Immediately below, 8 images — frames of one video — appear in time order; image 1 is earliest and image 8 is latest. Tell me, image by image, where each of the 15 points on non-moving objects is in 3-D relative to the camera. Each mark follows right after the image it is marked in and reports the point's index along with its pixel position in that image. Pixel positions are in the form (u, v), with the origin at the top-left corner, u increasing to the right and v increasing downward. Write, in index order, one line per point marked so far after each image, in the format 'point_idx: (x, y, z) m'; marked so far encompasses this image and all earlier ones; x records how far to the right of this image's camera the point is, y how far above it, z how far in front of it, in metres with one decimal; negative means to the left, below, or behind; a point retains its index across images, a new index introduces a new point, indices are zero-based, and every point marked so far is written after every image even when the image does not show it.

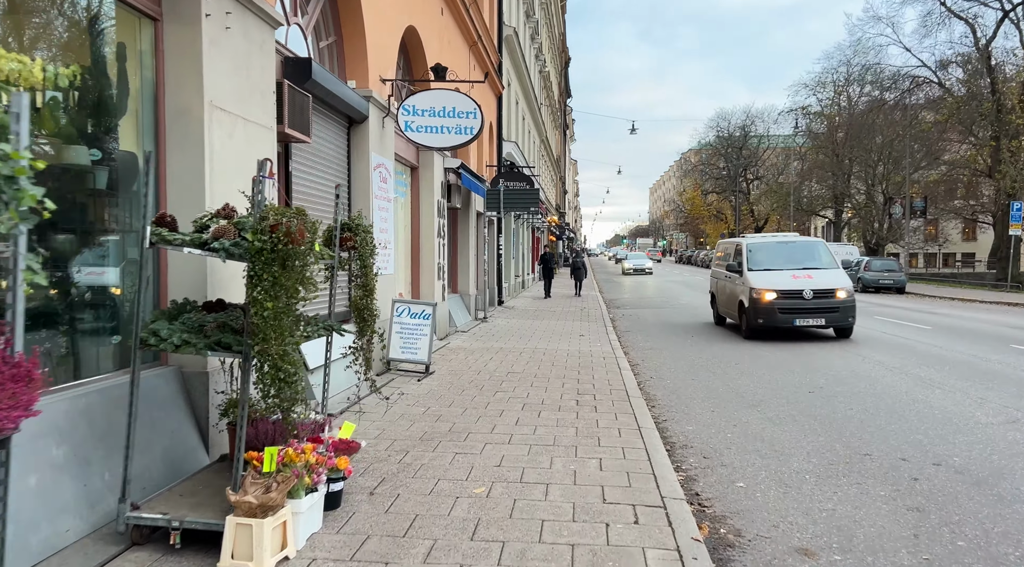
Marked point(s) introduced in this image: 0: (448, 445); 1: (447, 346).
0: (-0.5, -1.2, +5.4) m
1: (-1.0, -1.0, +10.8) m
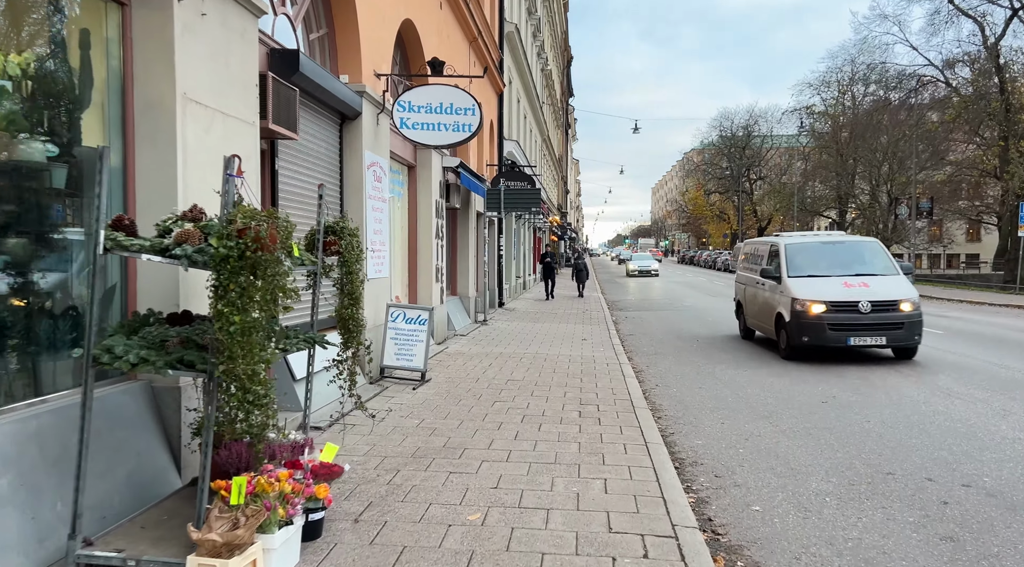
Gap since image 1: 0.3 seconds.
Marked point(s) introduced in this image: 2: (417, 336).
0: (-0.5, -1.3, +5.0) m
1: (-1.0, -1.0, +10.5) m
2: (-1.1, -0.6, +7.9) m
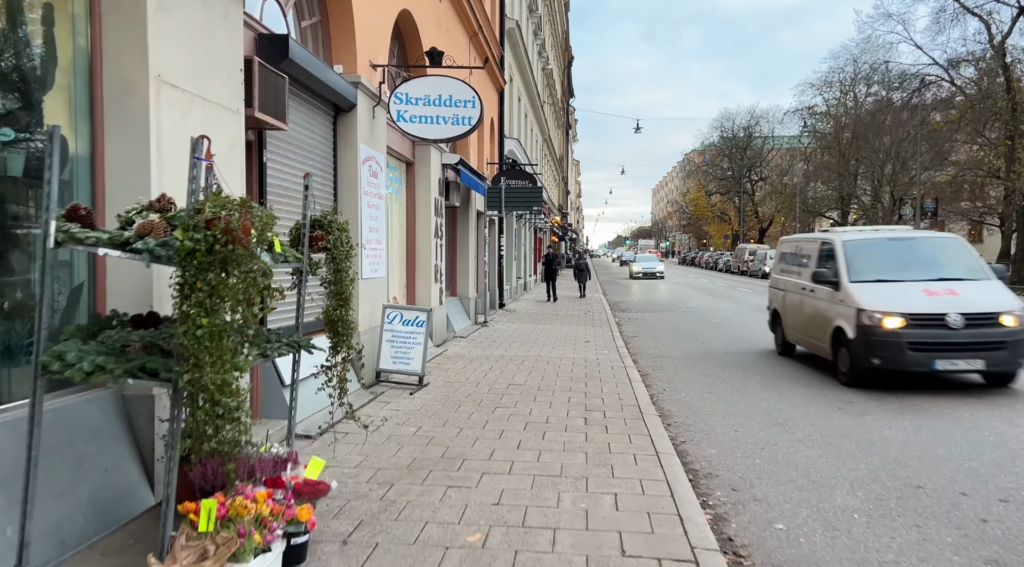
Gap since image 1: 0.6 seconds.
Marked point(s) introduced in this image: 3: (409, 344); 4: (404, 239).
0: (-0.5, -1.3, +4.7) m
1: (-1.0, -1.0, +10.1) m
2: (-1.1, -0.6, +7.6) m
3: (-1.1, -0.7, +7.6) m
4: (-1.7, +0.7, +10.6) m
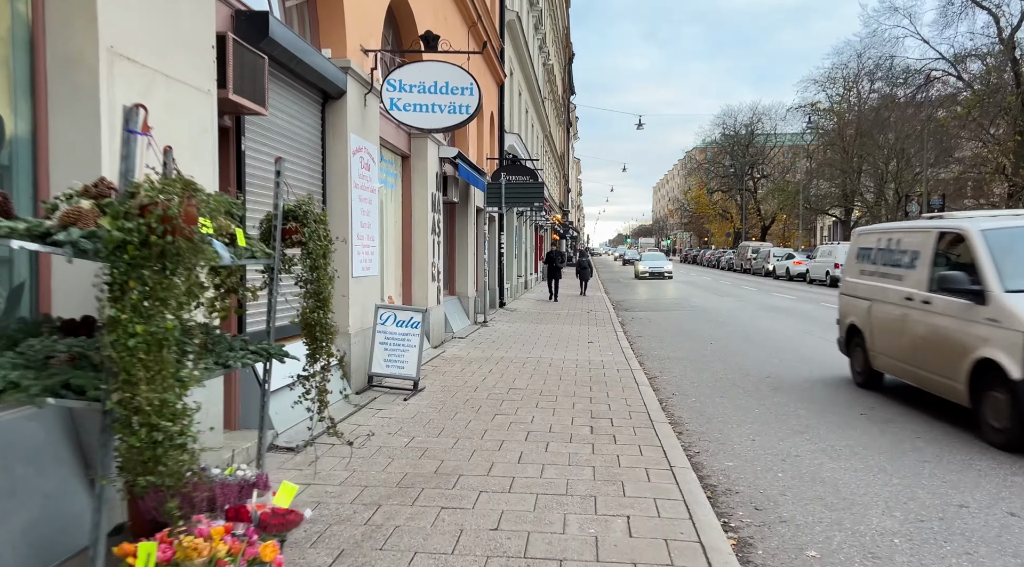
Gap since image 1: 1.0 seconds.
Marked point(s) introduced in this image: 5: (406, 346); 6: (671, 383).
0: (-0.5, -1.3, +4.2) m
1: (-1.0, -1.0, +9.7) m
2: (-1.1, -0.6, +7.1) m
3: (-1.1, -0.6, +7.1) m
4: (-1.7, +0.7, +10.2) m
5: (-1.1, -0.6, +7.2) m
6: (+2.0, -1.2, +8.6) m
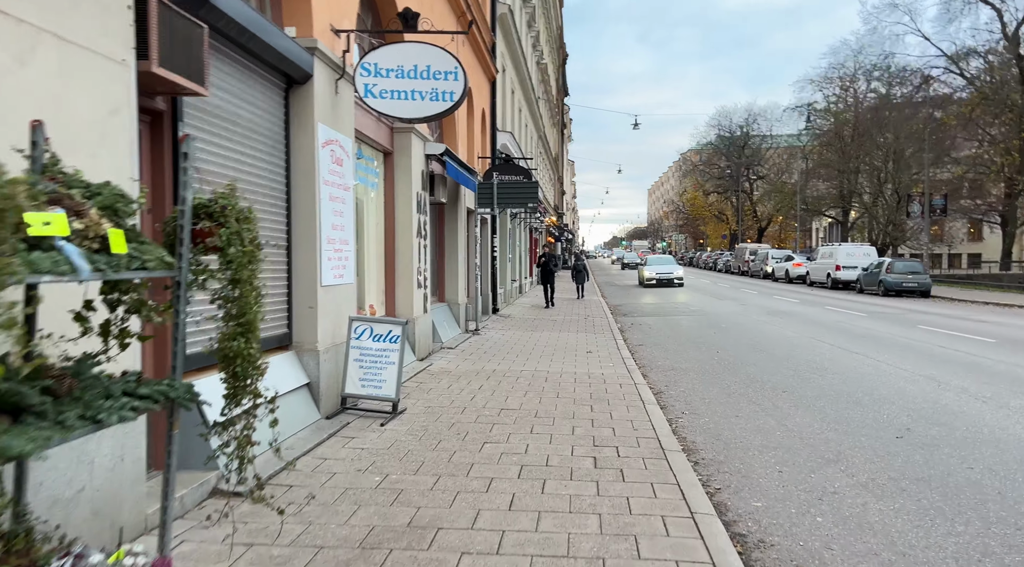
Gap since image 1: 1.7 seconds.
0: (-0.5, -1.3, +3.4) m
1: (-1.1, -1.1, +8.9) m
2: (-1.1, -0.7, +6.3) m
3: (-1.2, -0.7, +6.3) m
4: (-1.8, +0.6, +9.4) m
5: (-1.2, -0.7, +6.3) m
6: (+1.9, -1.3, +7.8) m
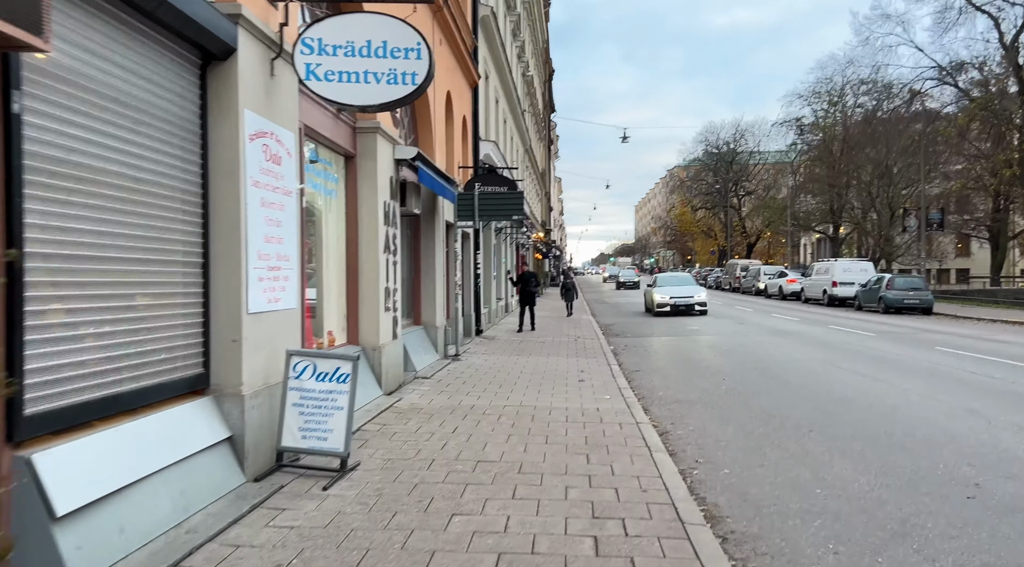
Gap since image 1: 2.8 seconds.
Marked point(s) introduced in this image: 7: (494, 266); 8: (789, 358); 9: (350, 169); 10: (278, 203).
0: (-0.6, -1.5, +2.2) m
1: (-1.3, -1.4, +7.6) m
2: (-1.3, -0.9, +5.1) m
3: (-1.4, -0.9, +5.1) m
4: (-2.0, +0.3, +8.1) m
5: (-1.3, -0.9, +5.1) m
6: (+1.7, -1.5, +6.6) m
7: (-0.5, +0.5, +19.2) m
8: (+4.9, -1.3, +12.3) m
9: (-1.9, +1.4, +8.3) m
10: (-1.8, +0.6, +5.3) m
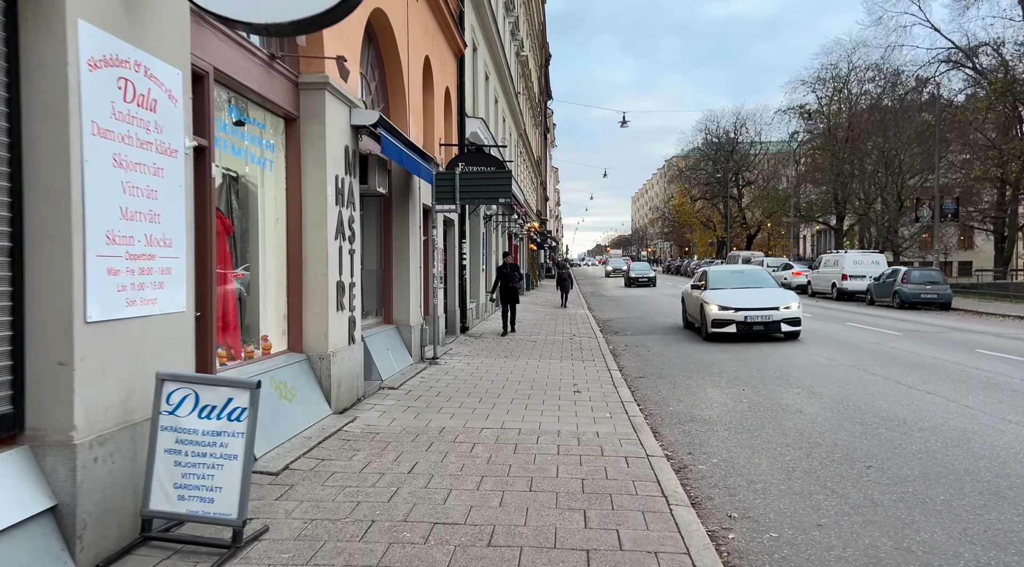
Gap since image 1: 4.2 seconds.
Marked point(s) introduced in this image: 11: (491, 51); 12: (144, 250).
0: (-0.8, -1.5, +0.6) m
1: (-1.5, -1.3, +6.1) m
2: (-1.5, -0.8, +3.6) m
3: (-1.5, -0.9, +3.5) m
4: (-2.2, +0.4, +6.6) m
5: (-1.5, -0.9, +3.6) m
6: (+1.5, -1.5, +5.1) m
7: (-0.7, +0.7, +17.7) m
8: (+4.7, -1.2, +10.8) m
9: (-2.1, +1.4, +6.7) m
10: (-2.0, +0.6, +3.8) m
11: (-0.5, +6.7, +20.1) m
12: (-2.0, +0.2, +3.7) m
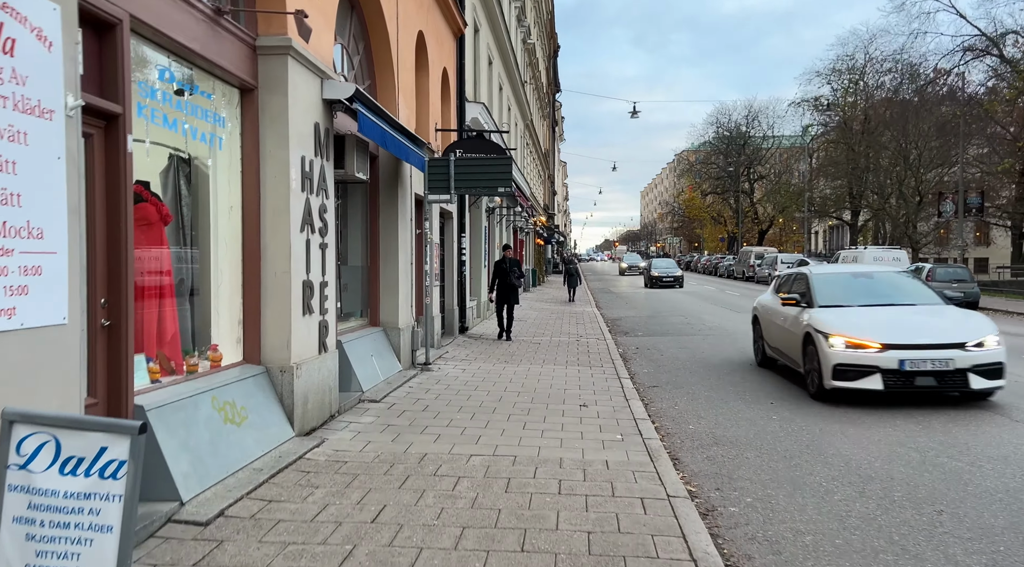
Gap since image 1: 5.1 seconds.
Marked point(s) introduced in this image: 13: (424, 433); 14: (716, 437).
0: (-0.9, -1.5, -0.4) m
1: (-1.5, -1.3, +5.1) m
2: (-1.6, -0.9, +2.6) m
3: (-1.6, -0.9, +2.6) m
4: (-2.2, +0.4, +5.6) m
5: (-1.6, -0.9, +2.6) m
6: (+1.4, -1.5, +4.1) m
7: (-0.6, +0.8, +16.7) m
8: (+4.7, -1.2, +9.8) m
9: (-2.1, +1.4, +5.7) m
10: (-2.0, +0.6, +2.8) m
11: (-0.4, +6.8, +19.1) m
12: (-2.0, +0.2, +2.7) m
13: (-0.8, -1.3, +6.2) m
14: (+1.9, -1.4, +6.5) m
